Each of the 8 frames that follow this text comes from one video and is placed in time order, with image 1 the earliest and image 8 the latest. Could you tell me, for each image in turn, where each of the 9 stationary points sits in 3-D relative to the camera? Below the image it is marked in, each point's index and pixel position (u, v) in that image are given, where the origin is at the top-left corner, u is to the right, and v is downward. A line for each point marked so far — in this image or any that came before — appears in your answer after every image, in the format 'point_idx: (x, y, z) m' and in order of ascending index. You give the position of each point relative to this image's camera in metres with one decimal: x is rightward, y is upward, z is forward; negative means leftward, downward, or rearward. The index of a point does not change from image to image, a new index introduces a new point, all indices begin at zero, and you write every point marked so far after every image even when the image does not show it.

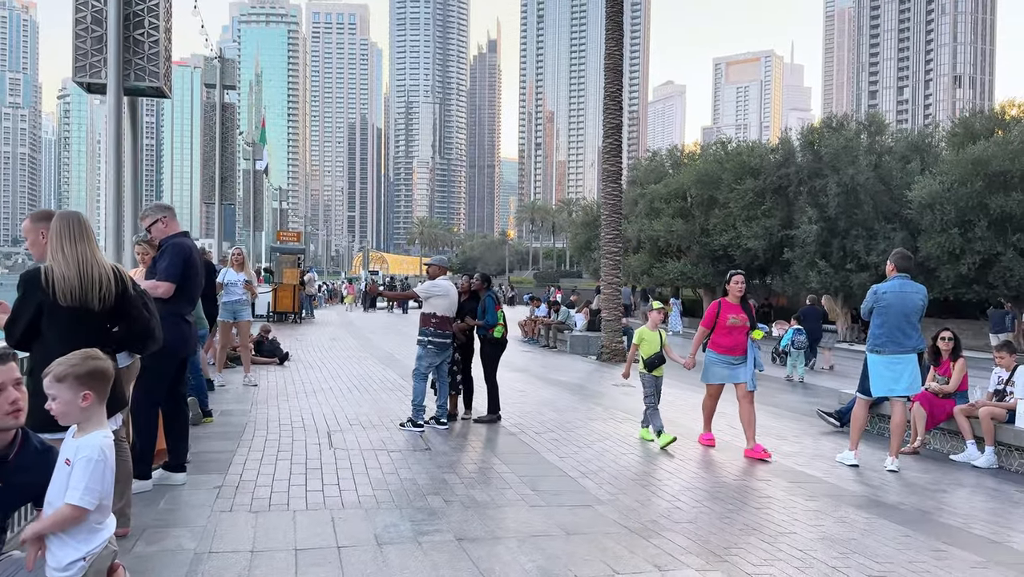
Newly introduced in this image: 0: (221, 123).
0: (-6.5, +3.7, +18.0) m
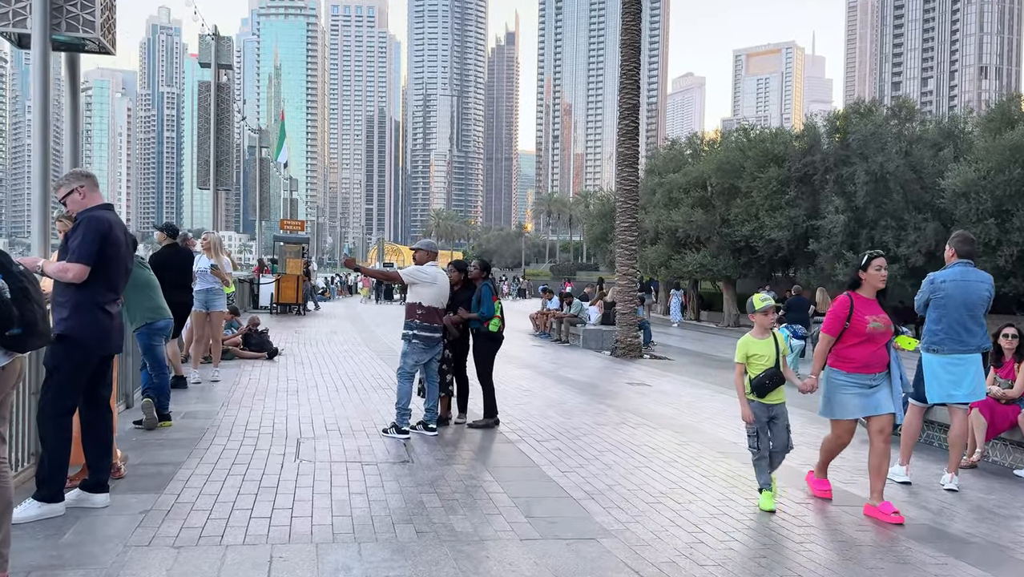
0: (-6.3, +3.9, +17.1) m
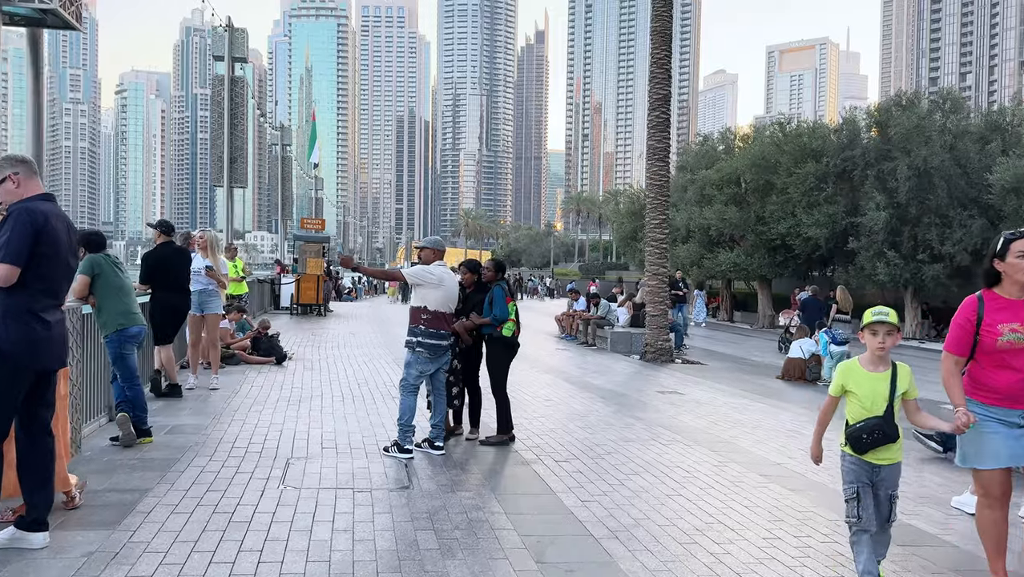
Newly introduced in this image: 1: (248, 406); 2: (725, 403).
0: (-5.8, +3.9, +16.6) m
1: (-2.7, -1.2, +8.2) m
2: (+2.7, -1.5, +10.3) m
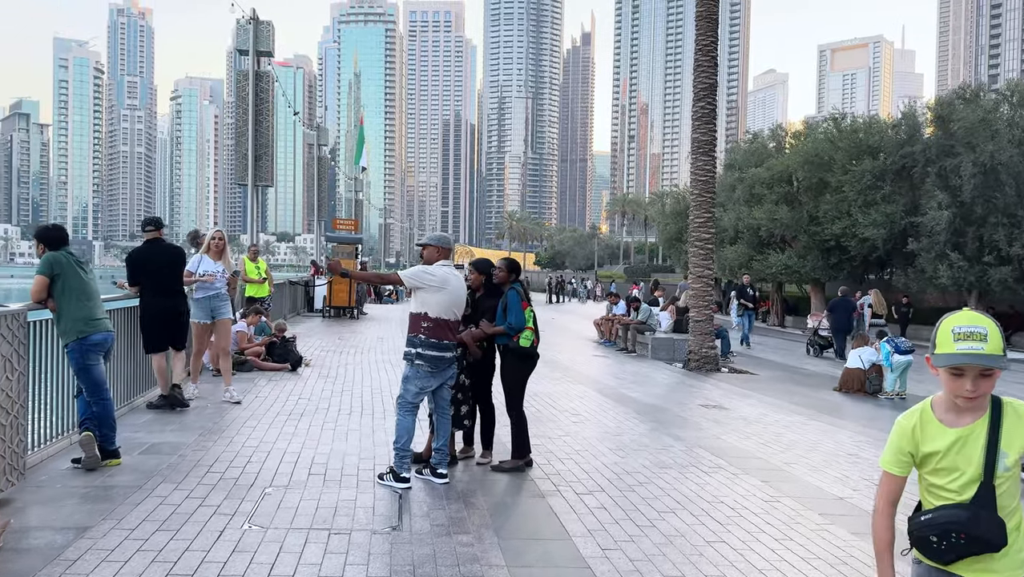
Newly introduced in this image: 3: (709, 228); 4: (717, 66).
0: (-5.1, +3.9, +16.0) m
1: (-2.5, -1.2, +7.5) m
2: (+3.1, -1.5, +9.3) m
3: (+3.6, +1.1, +14.6) m
4: (+3.7, +4.0, +14.5) m
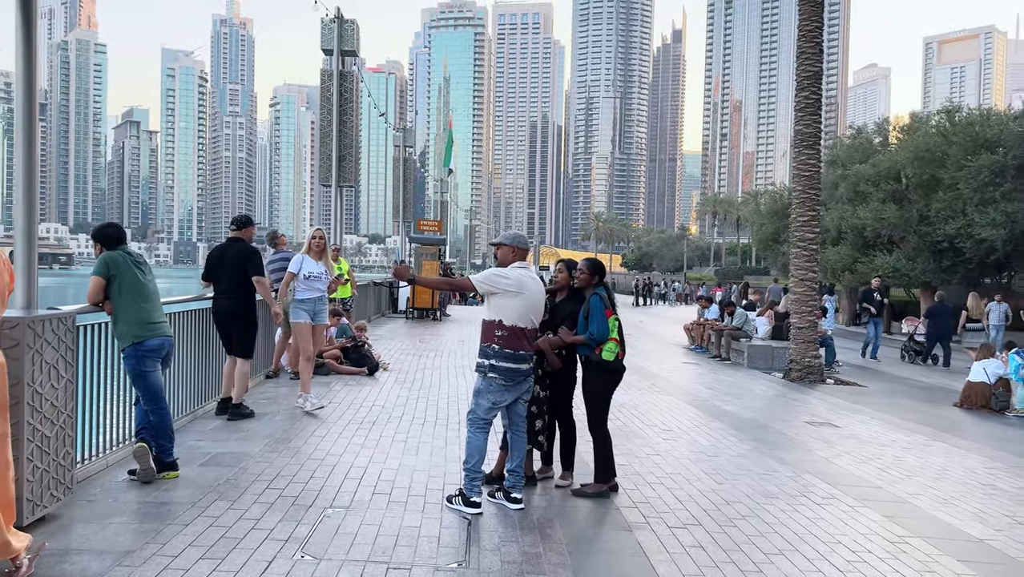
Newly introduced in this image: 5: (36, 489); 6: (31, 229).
0: (-3.4, +3.9, +15.9) m
1: (-1.8, -1.2, +7.1) m
2: (+3.9, -1.6, +8.3) m
3: (+5.1, +1.0, +13.6) m
4: (+5.2, +4.0, +13.5) m
5: (-2.4, -1.0, +4.1) m
6: (-2.8, +0.3, +4.6) m
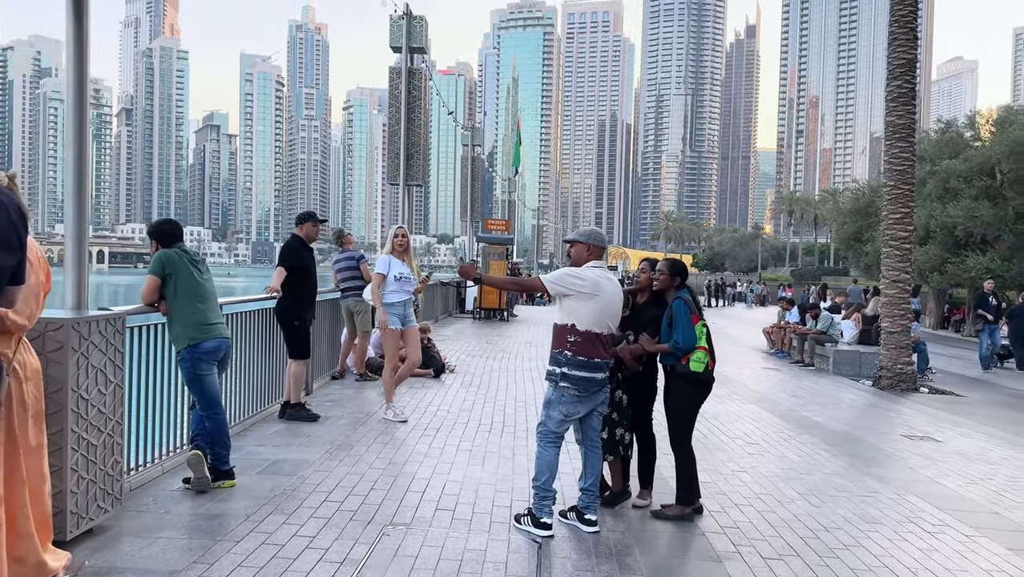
0: (-2.0, +3.9, +15.7) m
1: (-1.2, -1.2, +6.8) m
2: (+4.6, -1.6, +7.6) m
3: (+6.2, +1.0, +12.7) m
4: (+6.3, +3.9, +12.6) m
5: (-2.1, -1.0, +3.9) m
6: (-2.4, +0.3, +4.4) m
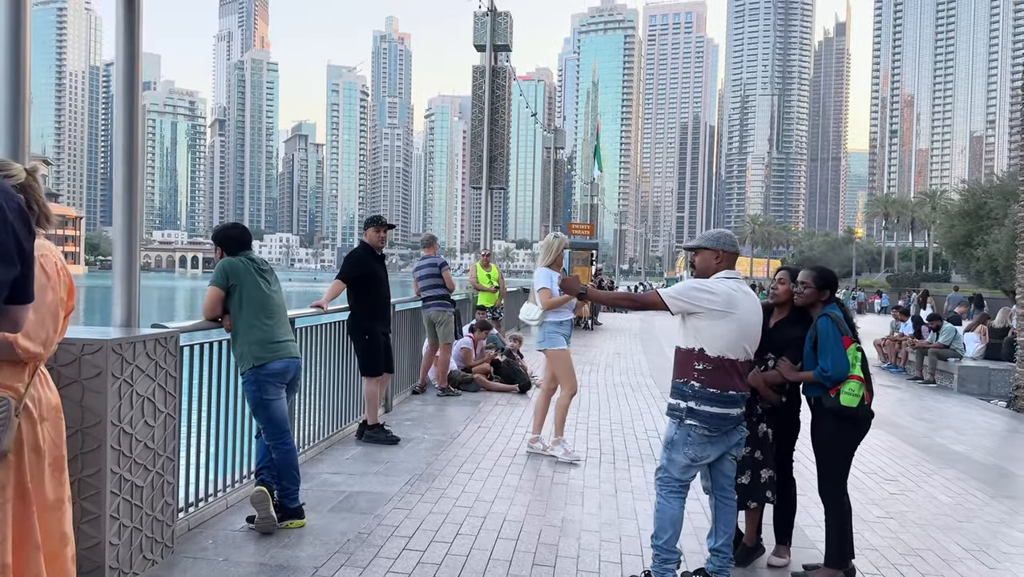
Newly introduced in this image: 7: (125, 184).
0: (-0.4, +3.7, +15.1) m
1: (-0.4, -1.3, +6.2) m
2: (+5.4, -1.7, +6.3) m
3: (+7.5, +0.9, +11.3) m
4: (+7.6, +3.8, +11.2) m
5: (-1.6, -1.1, +3.3) m
6: (-1.8, +0.3, +3.9) m
7: (-1.9, +0.5, +3.9) m
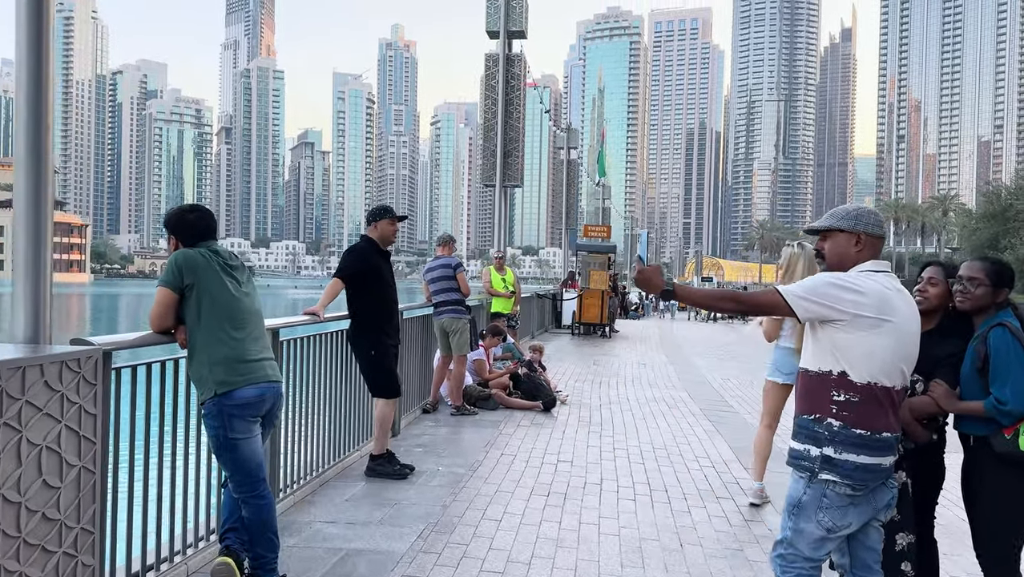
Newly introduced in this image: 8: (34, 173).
0: (-0.1, +3.6, +14.1) m
1: (-0.2, -1.3, +5.1) m
2: (+5.7, -1.7, +5.2) m
3: (+7.8, +0.8, +10.1) m
4: (+7.9, +3.7, +10.0) m
5: (-1.4, -1.1, +2.2) m
6: (-1.6, +0.2, +2.8) m
7: (-1.7, +0.5, +2.8) m
8: (-1.7, +0.4, +2.8) m
